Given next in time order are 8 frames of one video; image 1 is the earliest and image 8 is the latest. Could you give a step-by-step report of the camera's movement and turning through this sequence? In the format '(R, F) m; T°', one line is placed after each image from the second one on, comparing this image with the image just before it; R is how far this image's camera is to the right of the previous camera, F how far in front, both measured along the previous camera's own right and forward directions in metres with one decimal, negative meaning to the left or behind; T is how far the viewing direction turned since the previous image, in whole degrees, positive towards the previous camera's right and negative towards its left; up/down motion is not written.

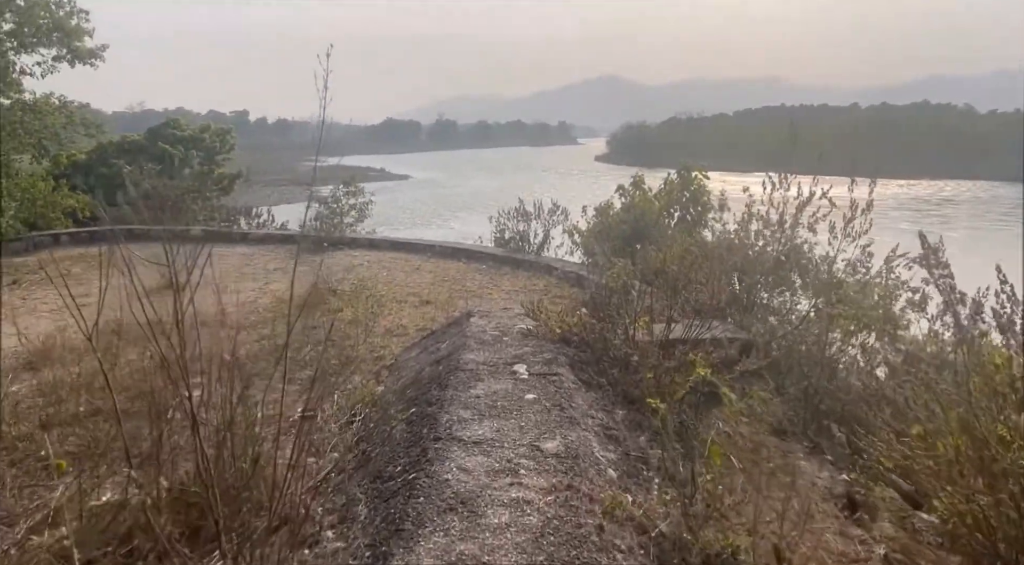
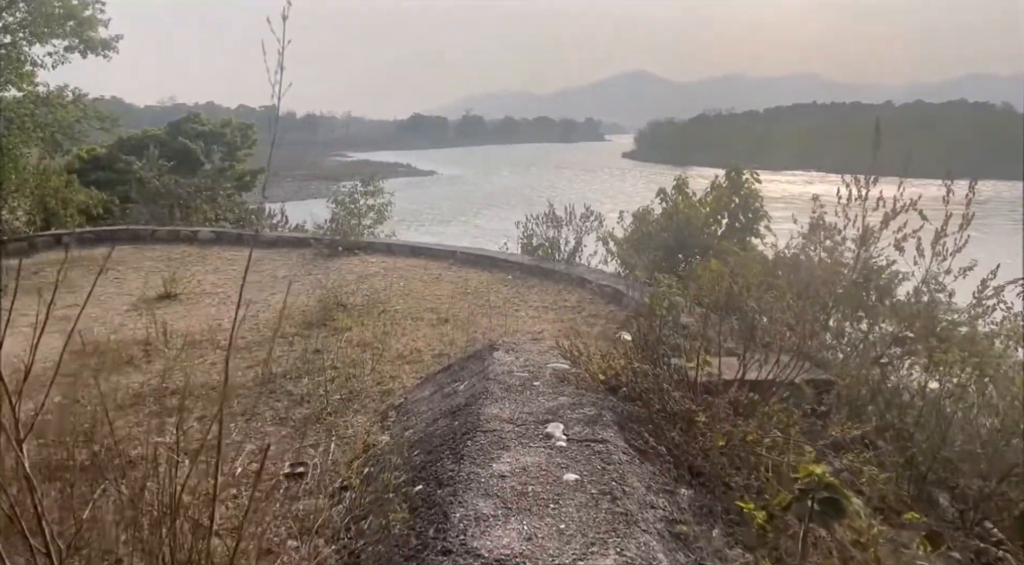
(0.0, +0.6) m; -2°
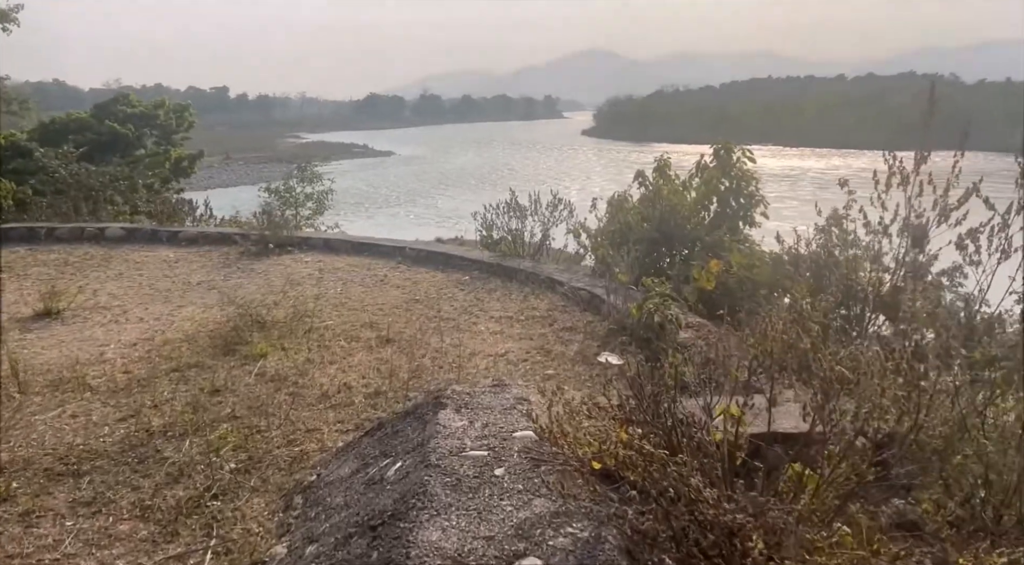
(0.0, +0.9) m; +3°
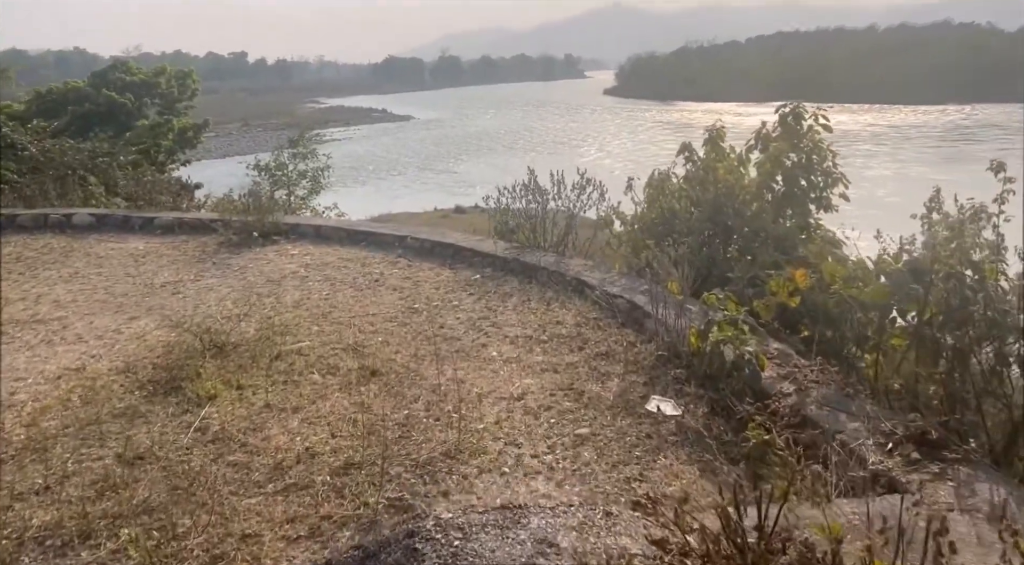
(0.0, +0.9) m; -2°
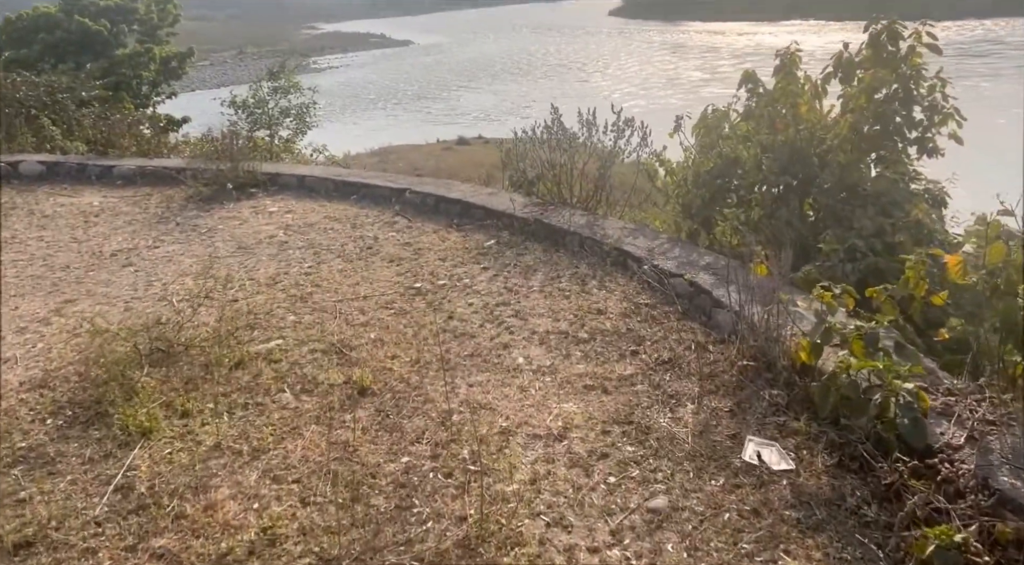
(-0.1, +0.8) m; 0°
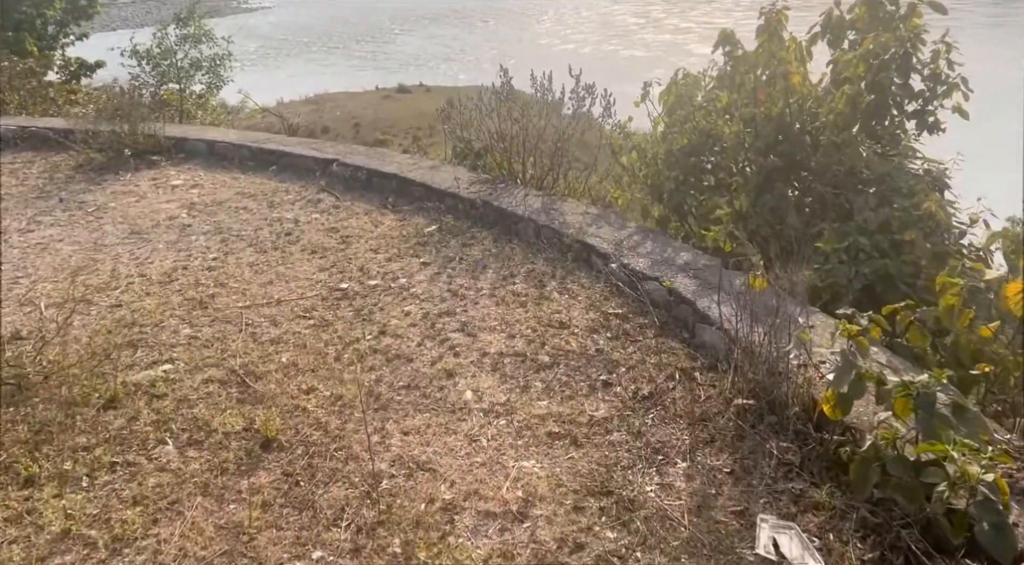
(0.0, +0.5) m; +4°
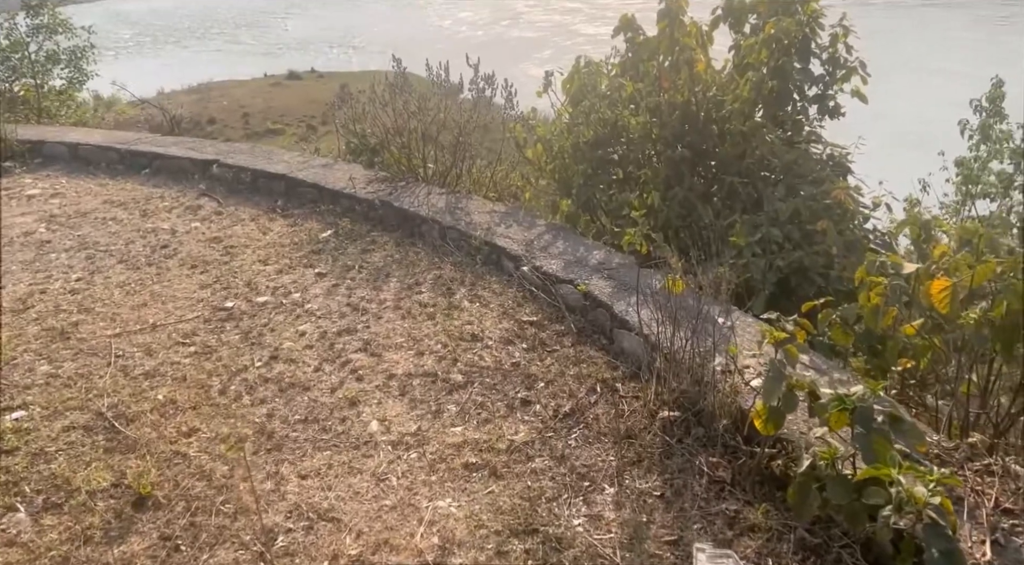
(0.0, +0.2) m; +7°
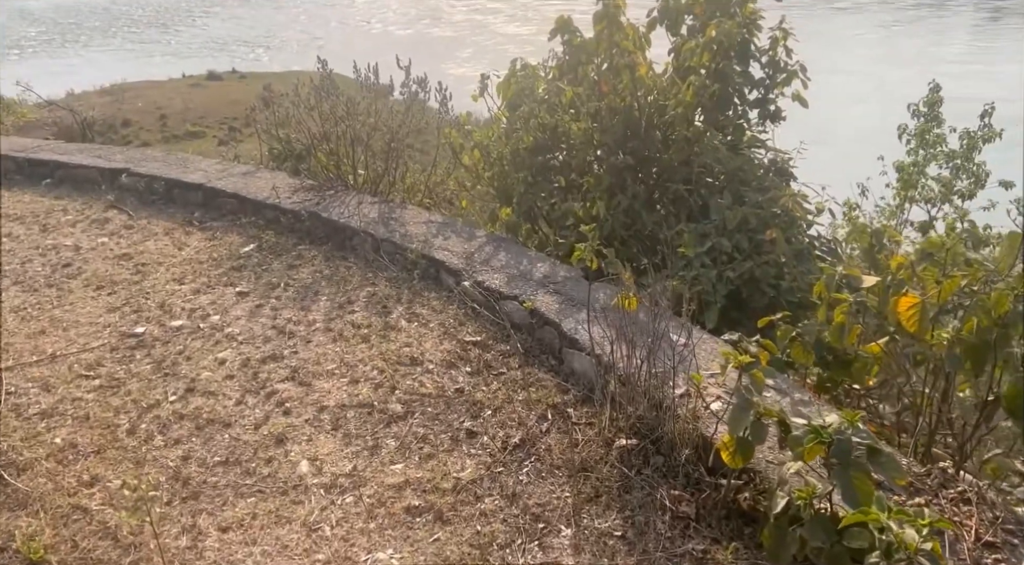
(0.0, +0.1) m; +5°
